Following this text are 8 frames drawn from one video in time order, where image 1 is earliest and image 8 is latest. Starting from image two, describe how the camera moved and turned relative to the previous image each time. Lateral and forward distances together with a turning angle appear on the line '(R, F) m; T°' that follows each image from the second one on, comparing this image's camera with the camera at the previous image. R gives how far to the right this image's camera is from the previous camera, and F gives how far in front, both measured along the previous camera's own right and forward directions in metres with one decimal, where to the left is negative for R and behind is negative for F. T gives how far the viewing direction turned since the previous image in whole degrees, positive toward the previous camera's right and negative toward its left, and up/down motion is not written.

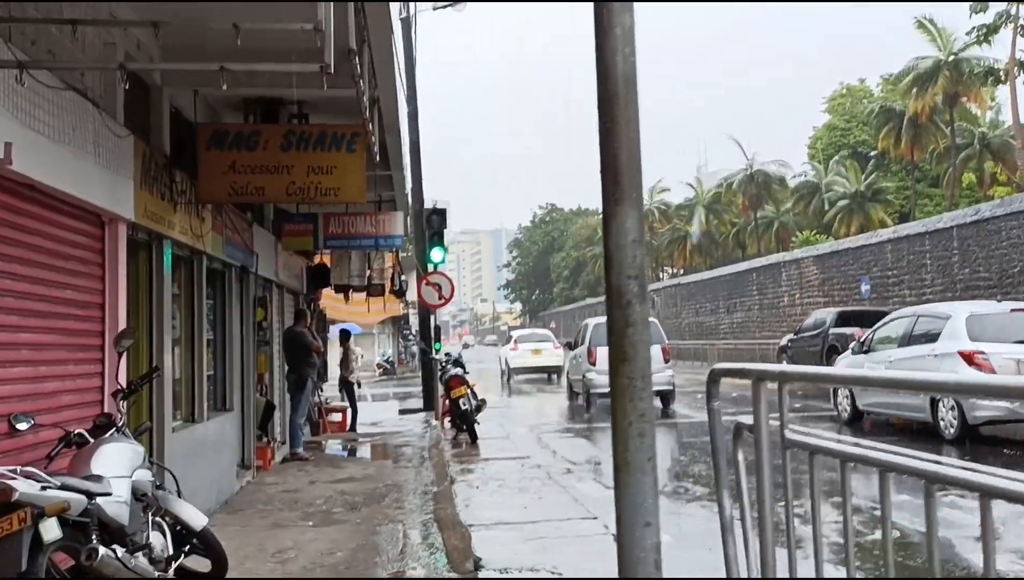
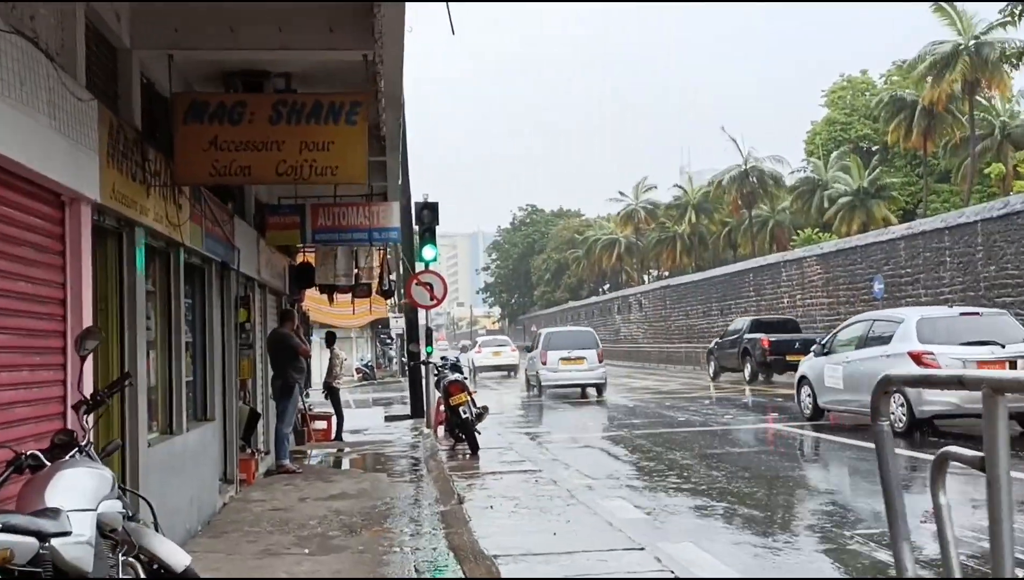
(-0.3, +0.8) m; +1°
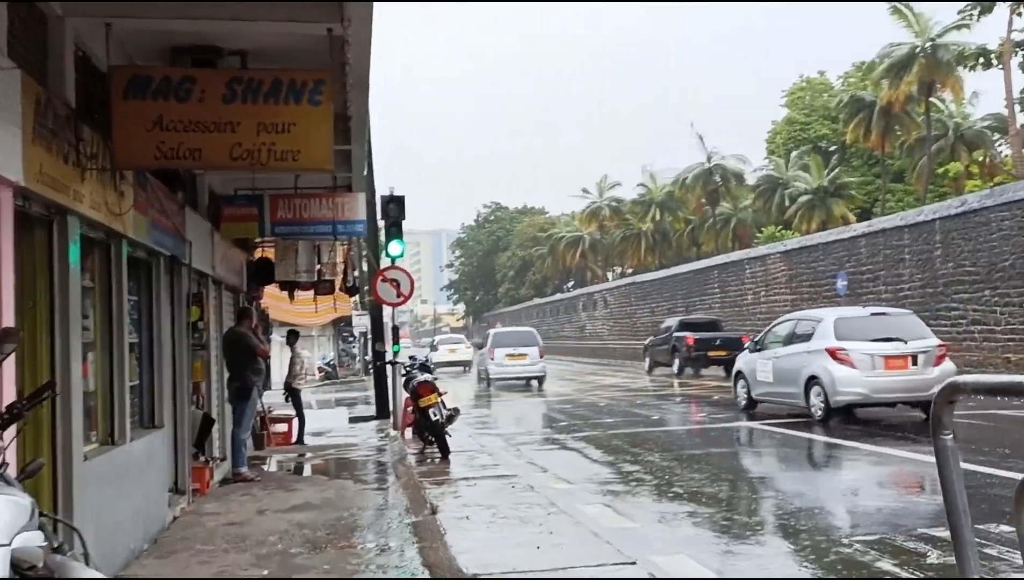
(-0.1, +0.5) m; +2°
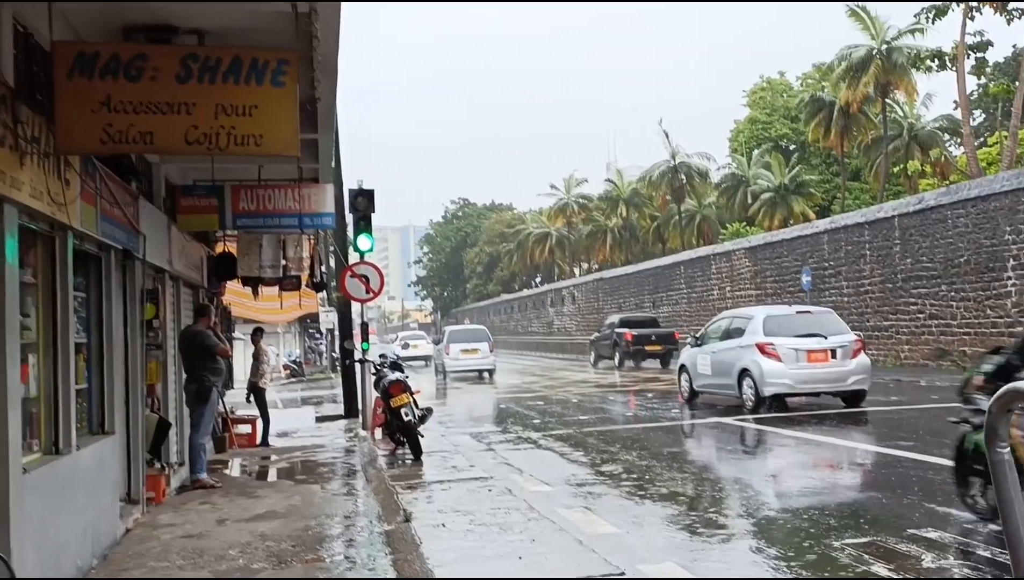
(-0.1, +0.4) m; +2°
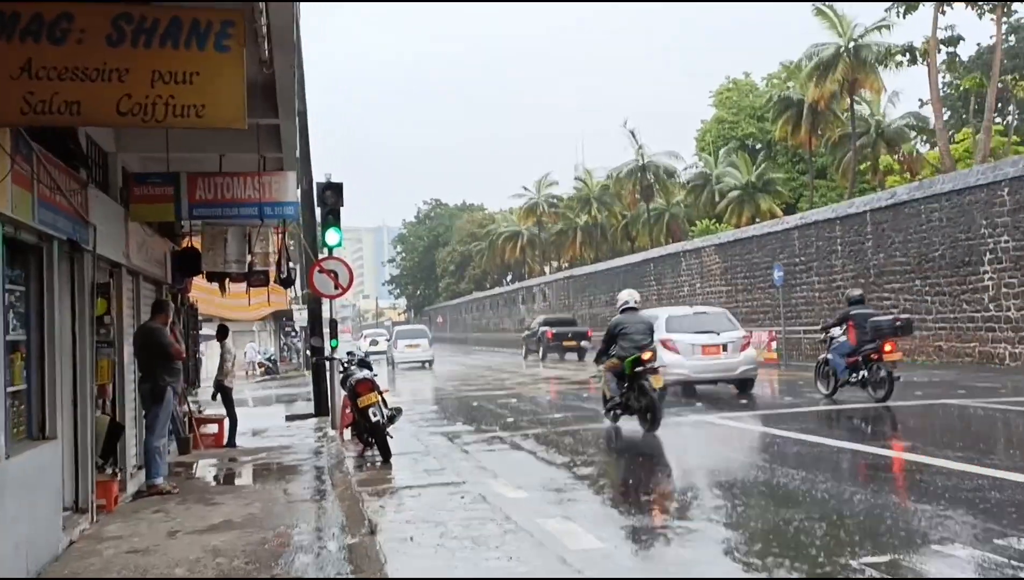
(0.0, +0.5) m; +2°
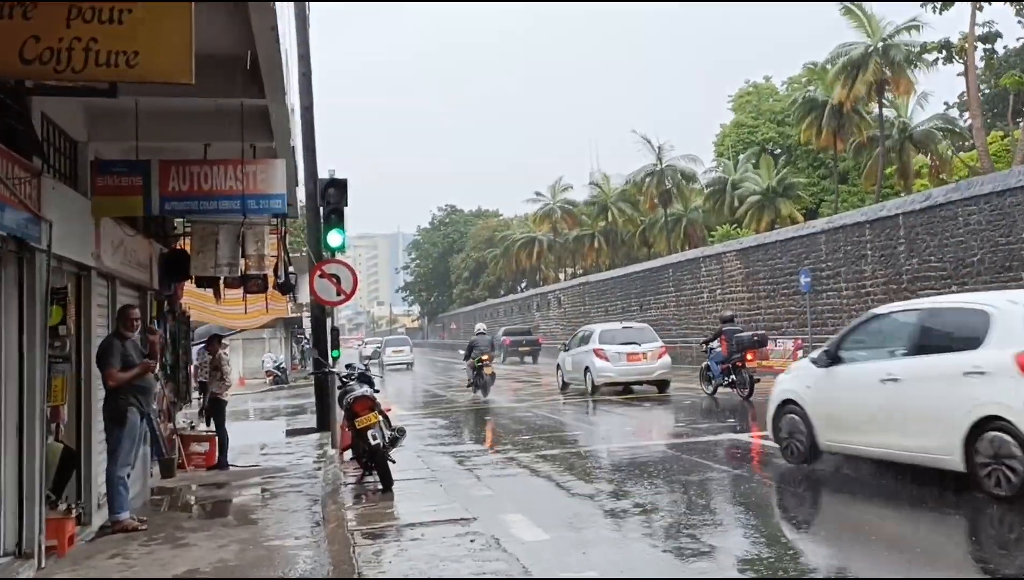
(0.0, +1.1) m; -1°
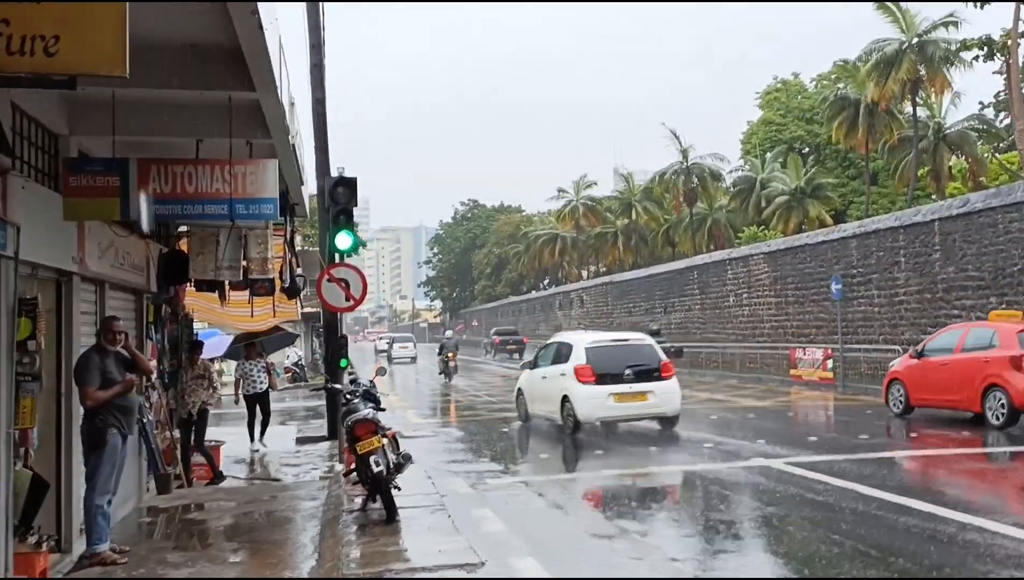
(0.0, +0.8) m; -1°
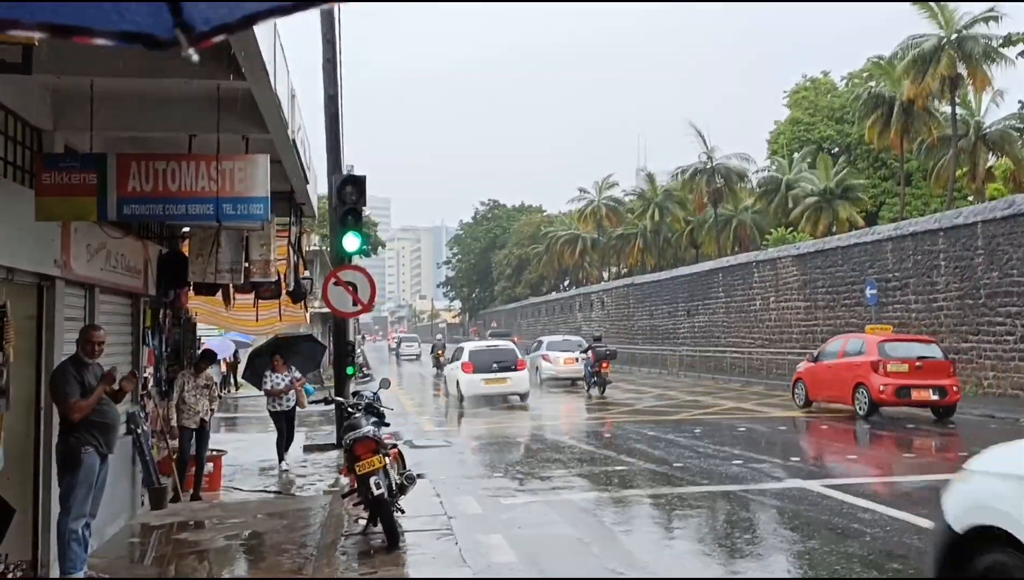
(0.0, +0.7) m; -1°
